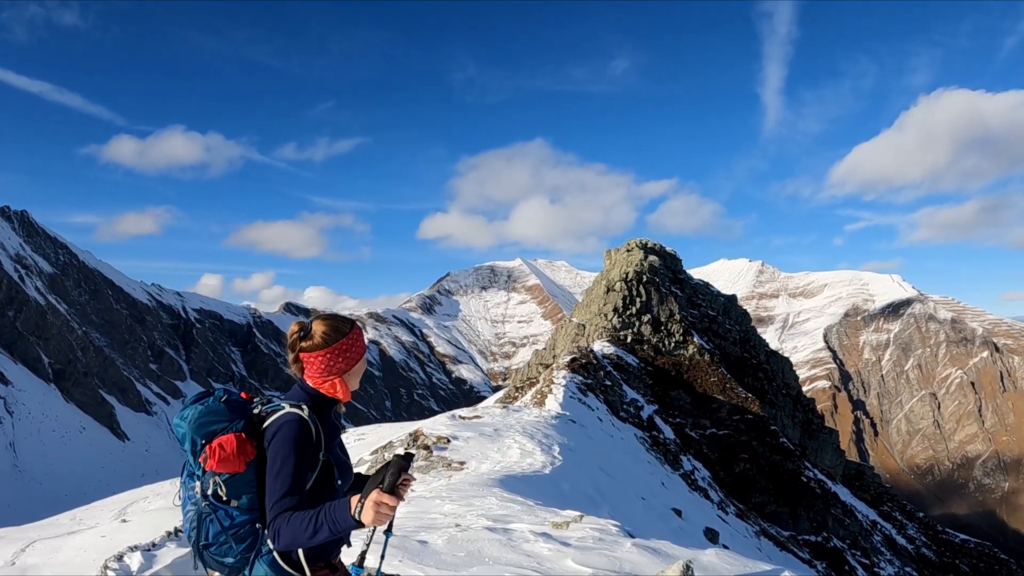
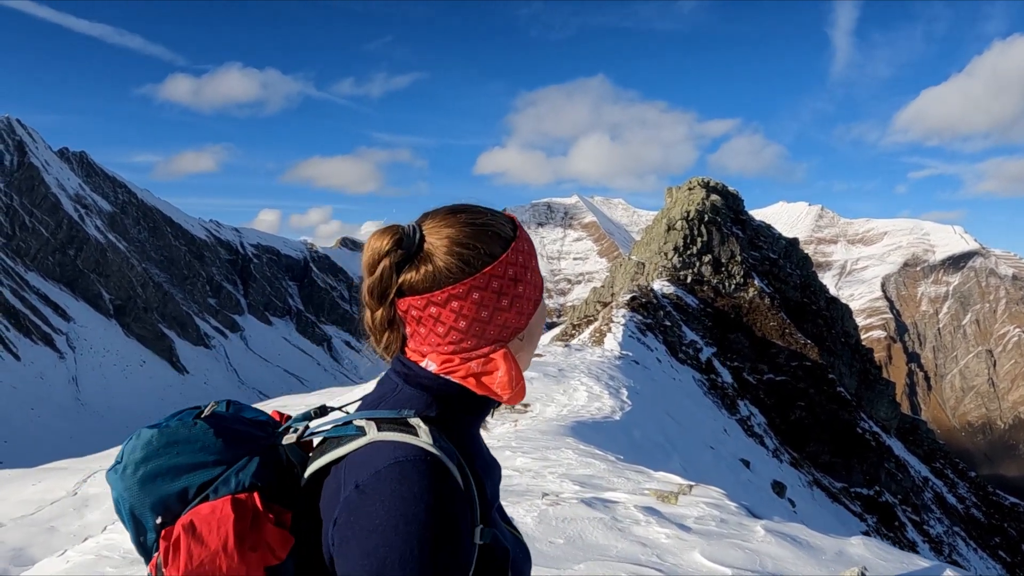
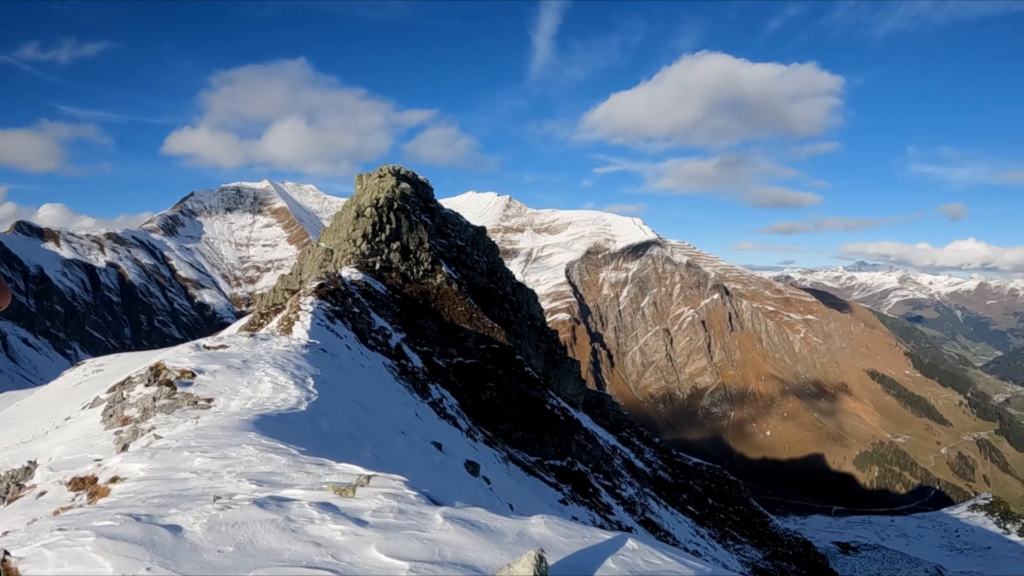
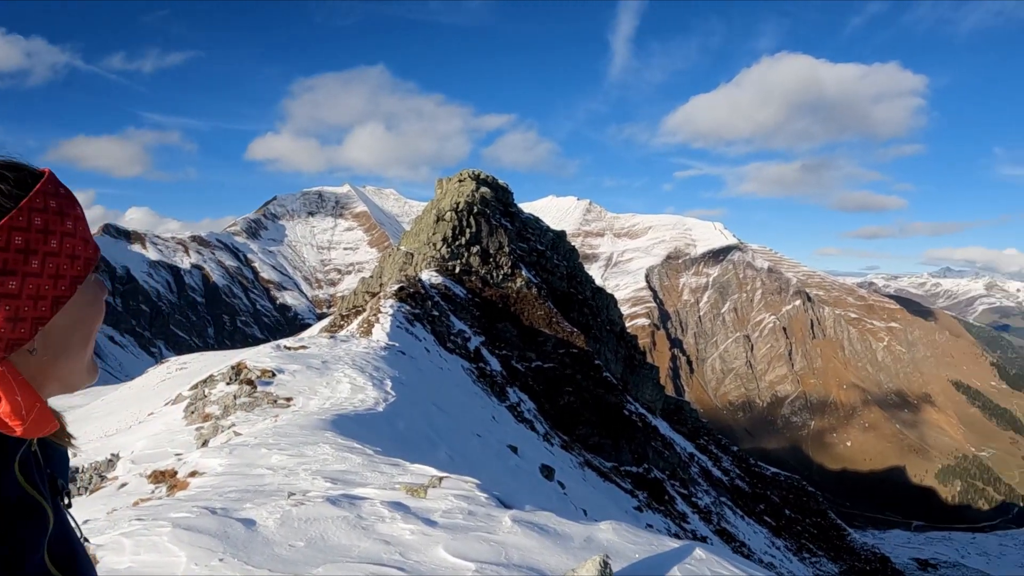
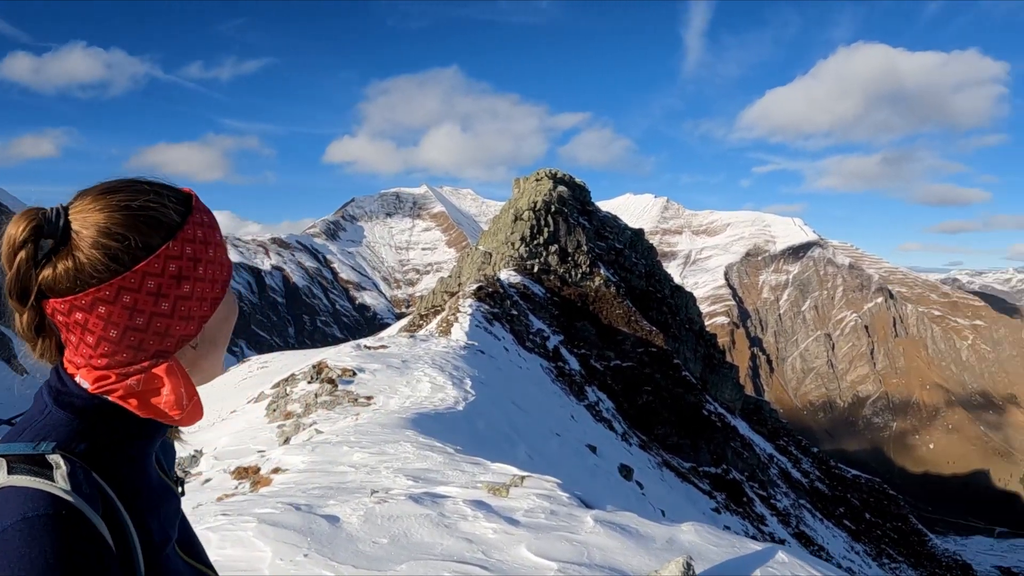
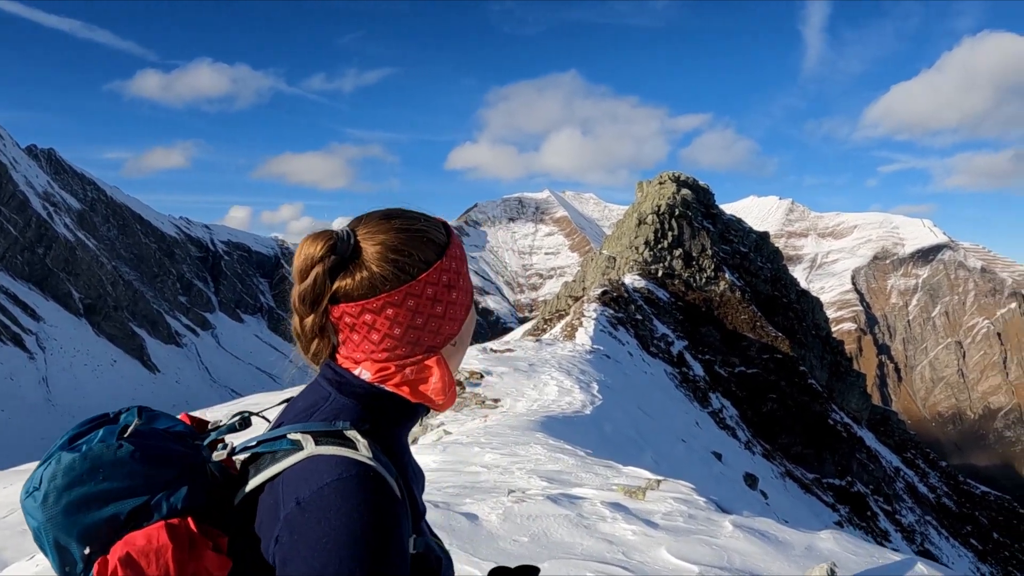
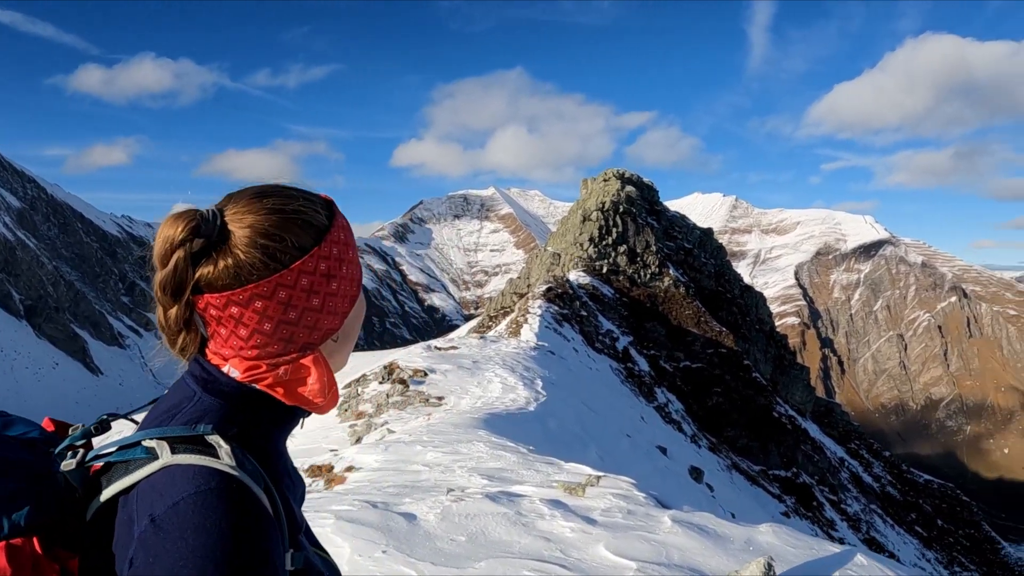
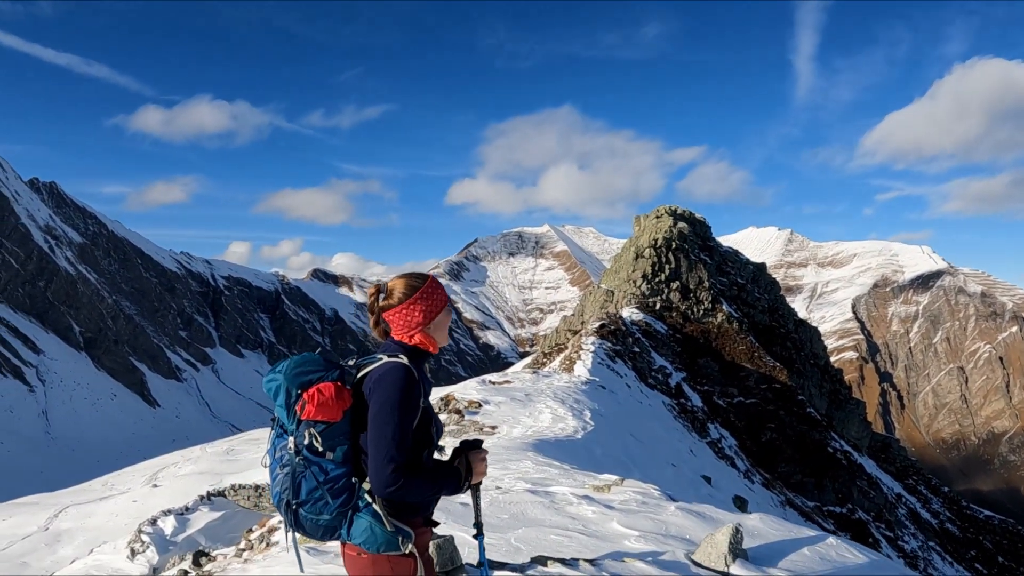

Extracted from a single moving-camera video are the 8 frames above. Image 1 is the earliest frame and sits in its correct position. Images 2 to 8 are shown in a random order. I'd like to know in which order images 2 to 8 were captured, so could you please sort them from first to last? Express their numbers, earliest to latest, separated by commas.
8, 2, 6, 7, 5, 4, 3
